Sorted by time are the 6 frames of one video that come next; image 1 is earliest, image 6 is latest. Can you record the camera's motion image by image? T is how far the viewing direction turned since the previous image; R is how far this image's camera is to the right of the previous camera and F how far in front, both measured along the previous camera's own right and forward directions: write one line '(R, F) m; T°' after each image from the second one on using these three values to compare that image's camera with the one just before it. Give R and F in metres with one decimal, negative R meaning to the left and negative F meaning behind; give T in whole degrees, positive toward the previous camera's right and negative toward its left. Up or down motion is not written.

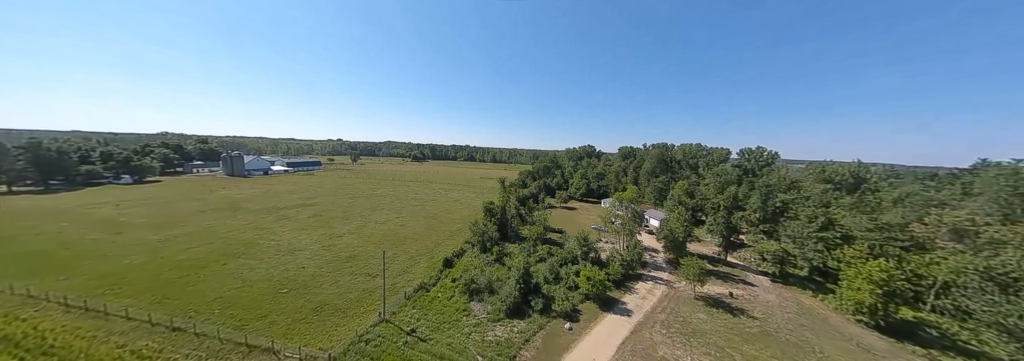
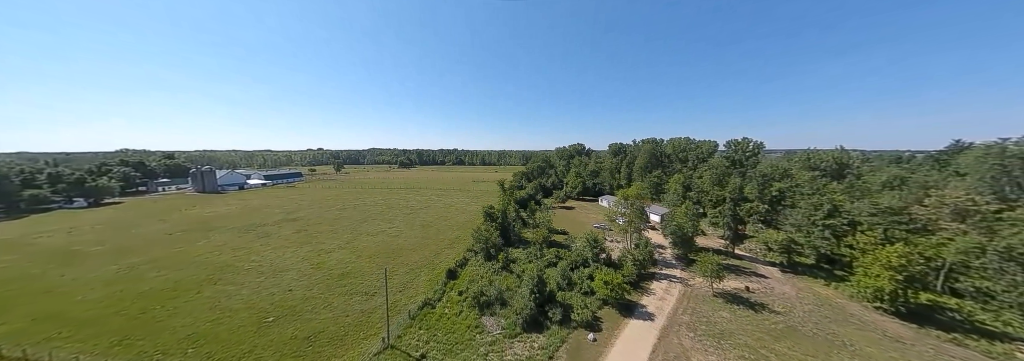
(-1.3, +1.1) m; +3°
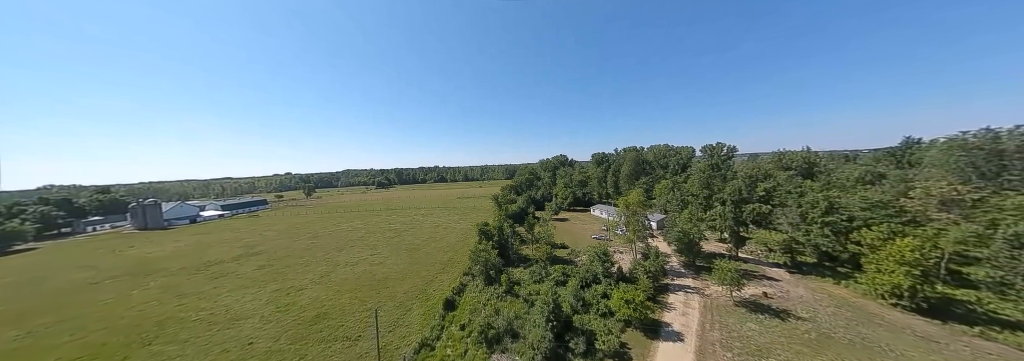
(-1.4, +1.5) m; +4°
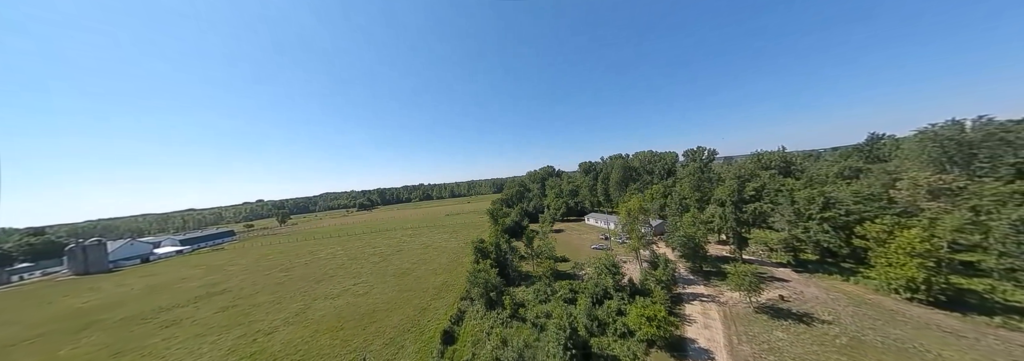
(-0.9, +1.2) m; +4°
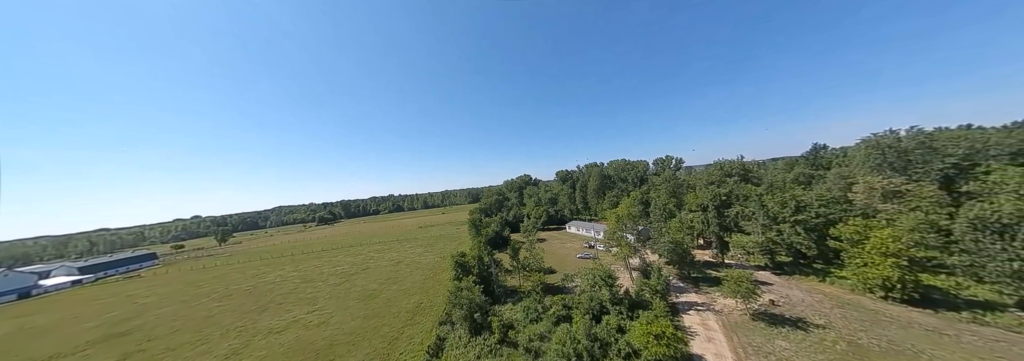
(-0.9, +1.7) m; +6°
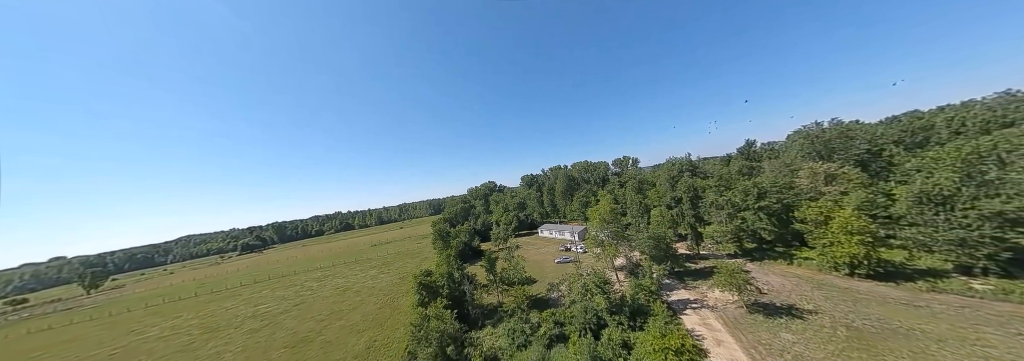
(-0.9, +2.8) m; +9°
